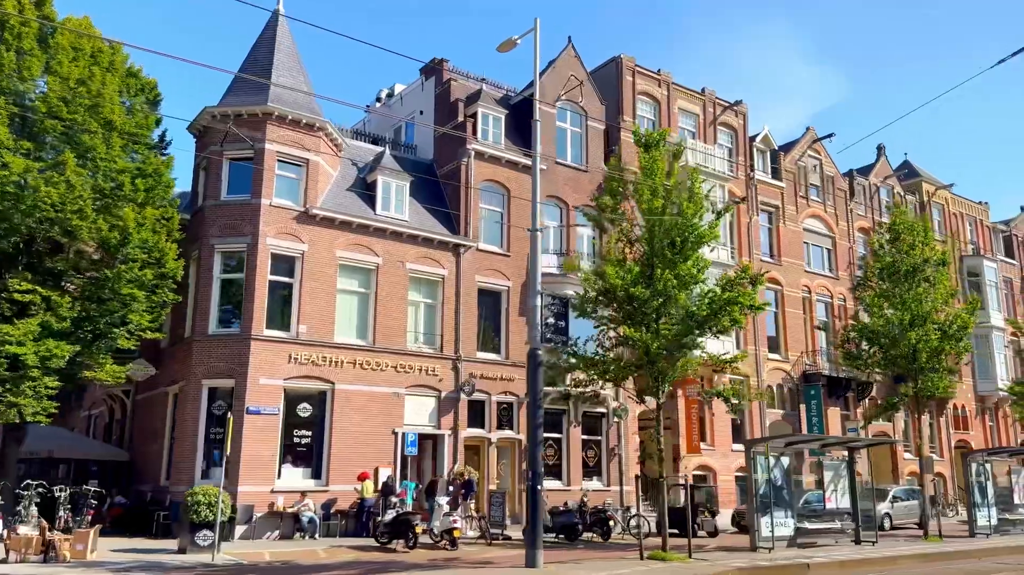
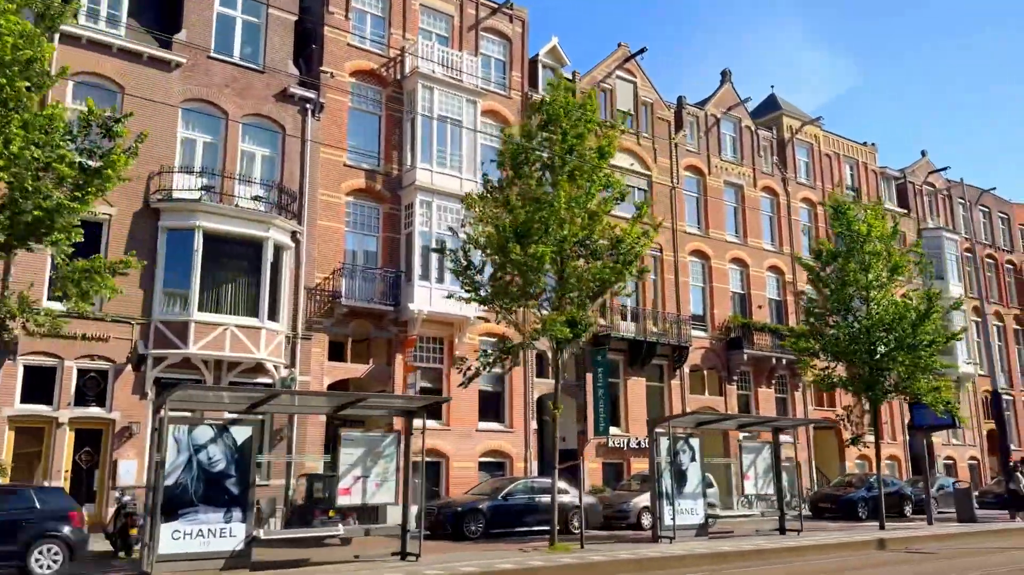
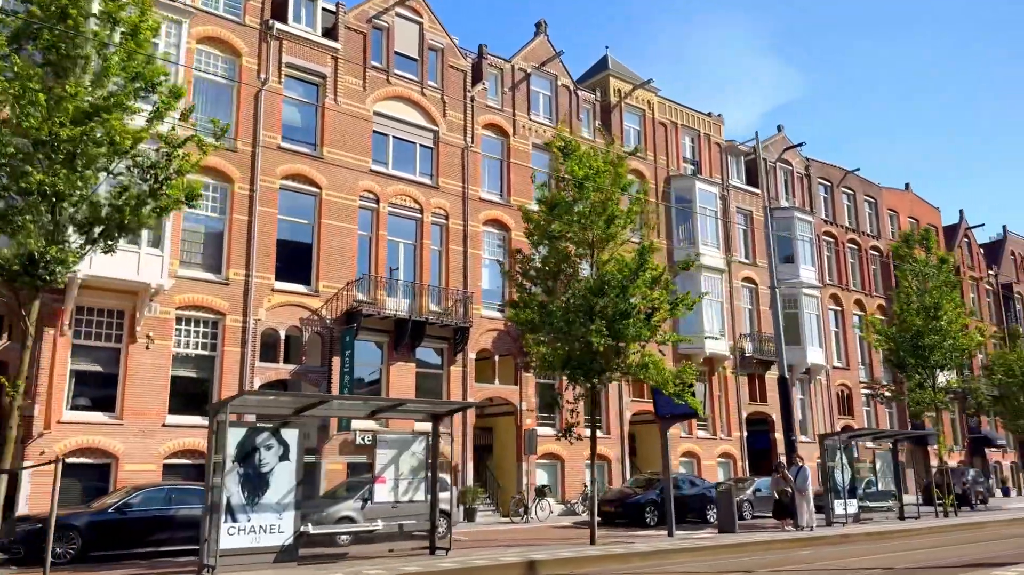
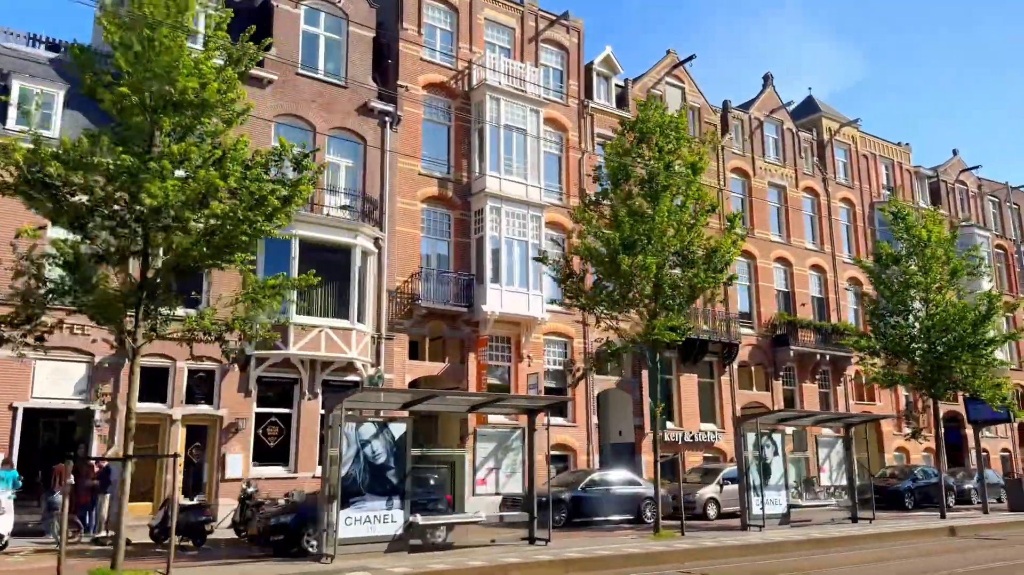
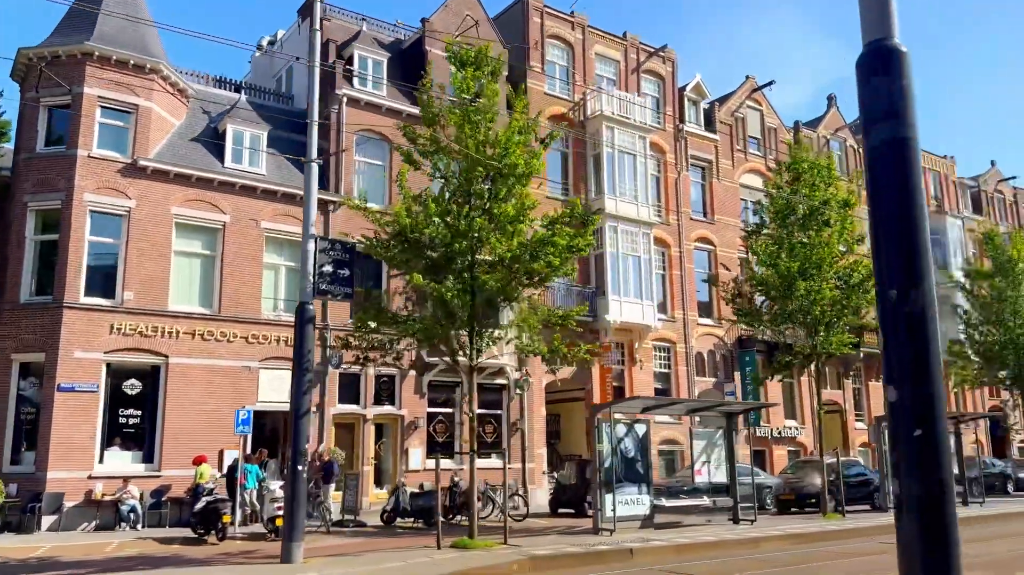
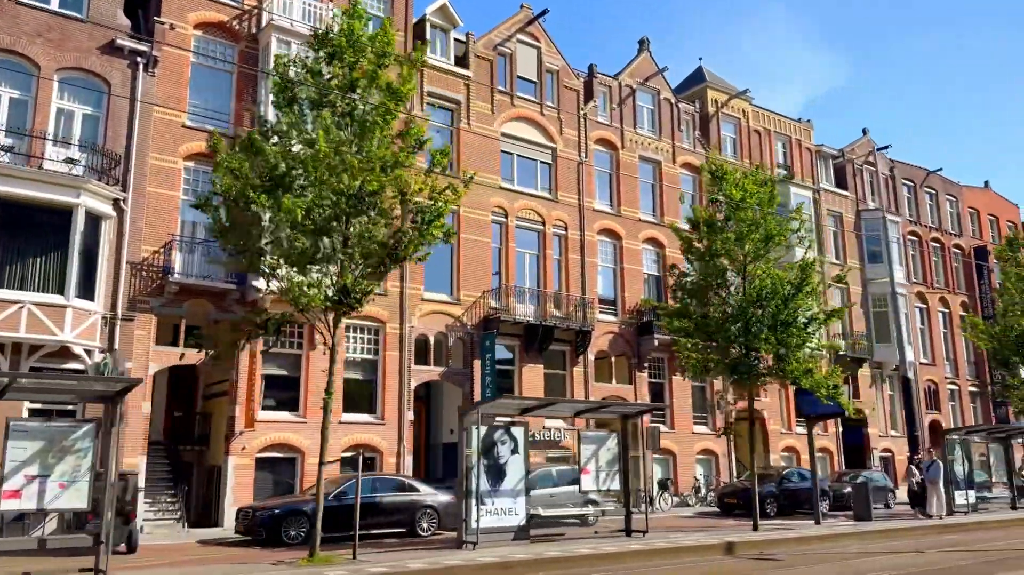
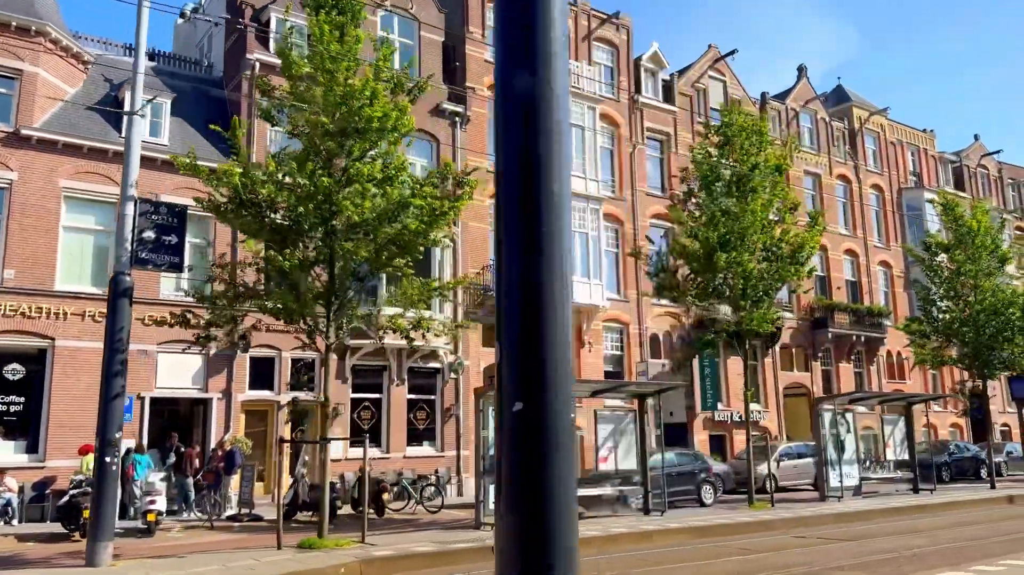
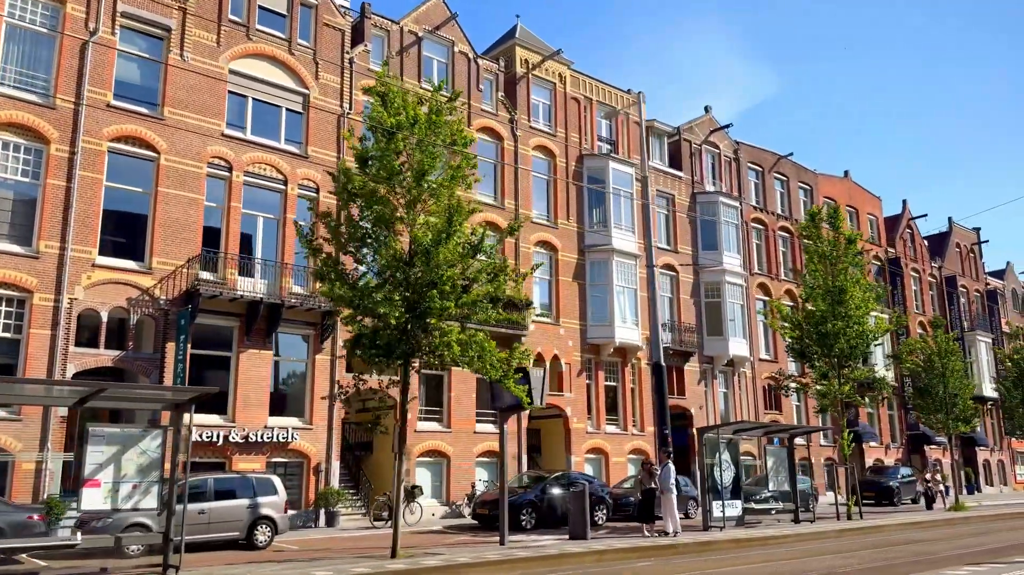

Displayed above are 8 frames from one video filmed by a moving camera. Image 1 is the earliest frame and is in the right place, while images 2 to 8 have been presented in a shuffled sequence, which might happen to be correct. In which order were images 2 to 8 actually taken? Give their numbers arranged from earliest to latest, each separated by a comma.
5, 7, 4, 2, 6, 3, 8
